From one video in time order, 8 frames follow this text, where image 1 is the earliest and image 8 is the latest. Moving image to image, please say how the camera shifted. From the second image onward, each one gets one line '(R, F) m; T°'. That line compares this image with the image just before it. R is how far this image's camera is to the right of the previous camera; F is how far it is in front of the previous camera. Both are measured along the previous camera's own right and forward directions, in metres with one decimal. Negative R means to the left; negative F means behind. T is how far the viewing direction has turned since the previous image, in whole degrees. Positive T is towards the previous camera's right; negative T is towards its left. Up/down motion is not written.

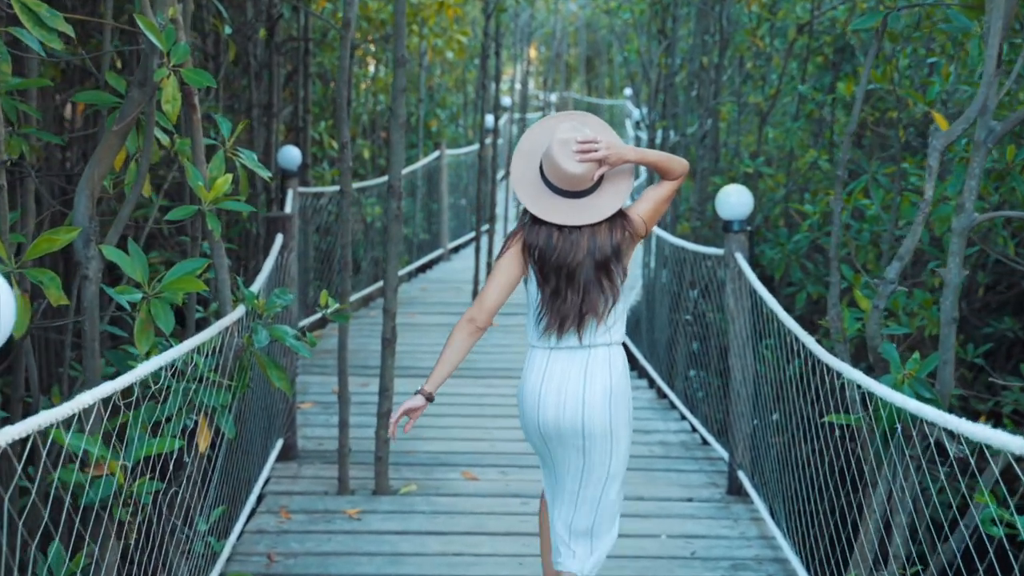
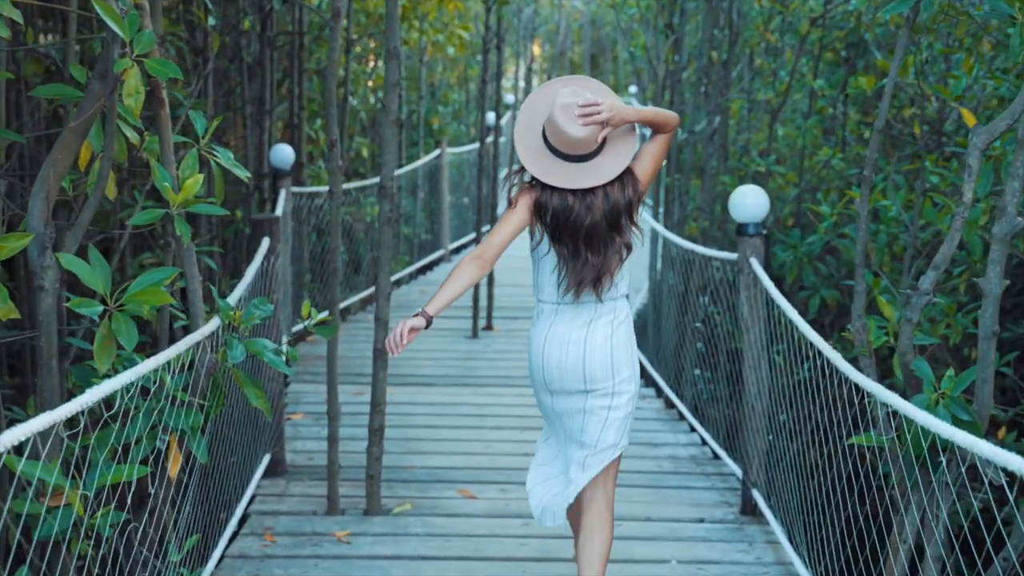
(0.0, +0.2) m; 0°
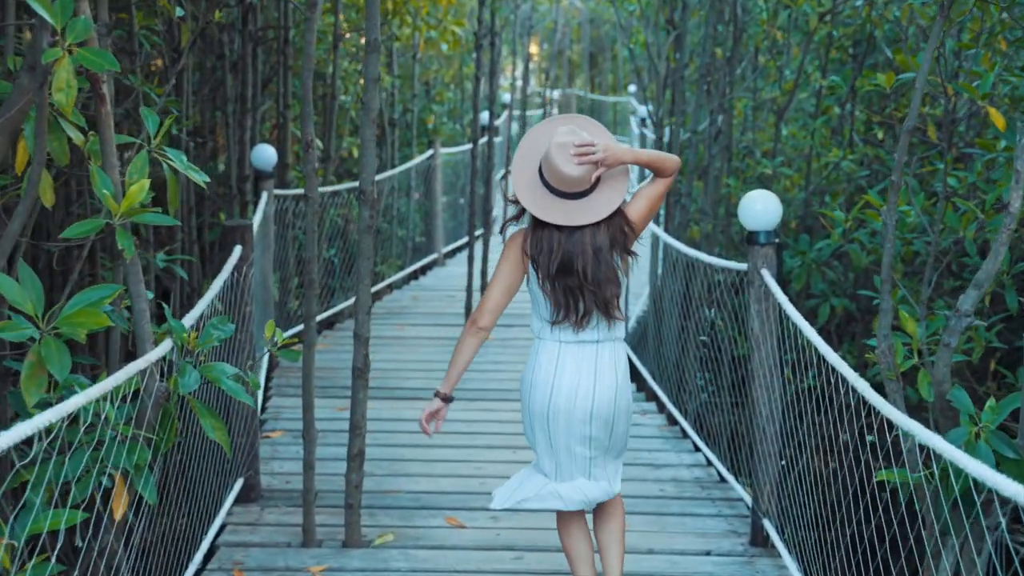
(0.0, +0.3) m; 0°
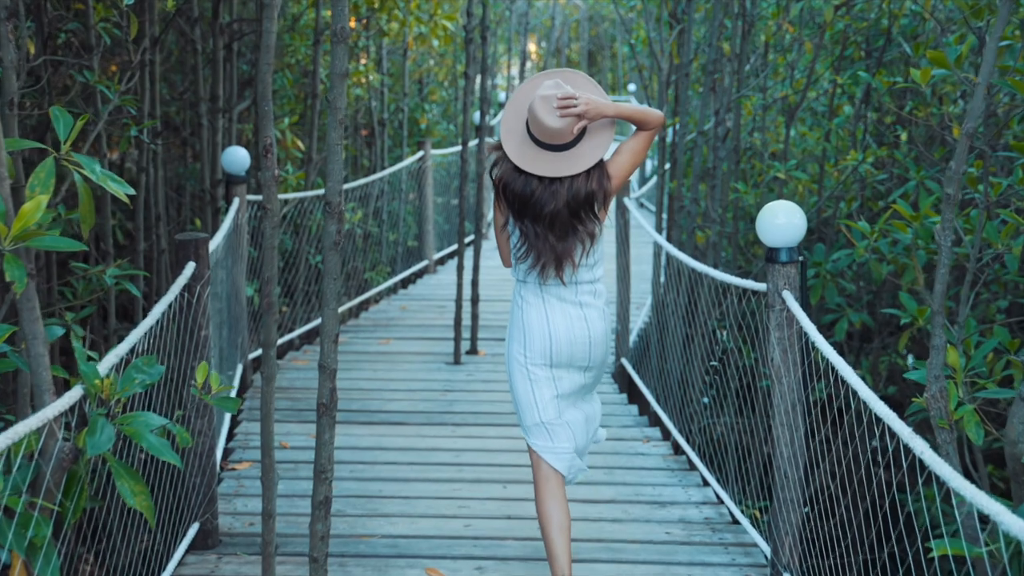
(0.0, +0.4) m; 0°
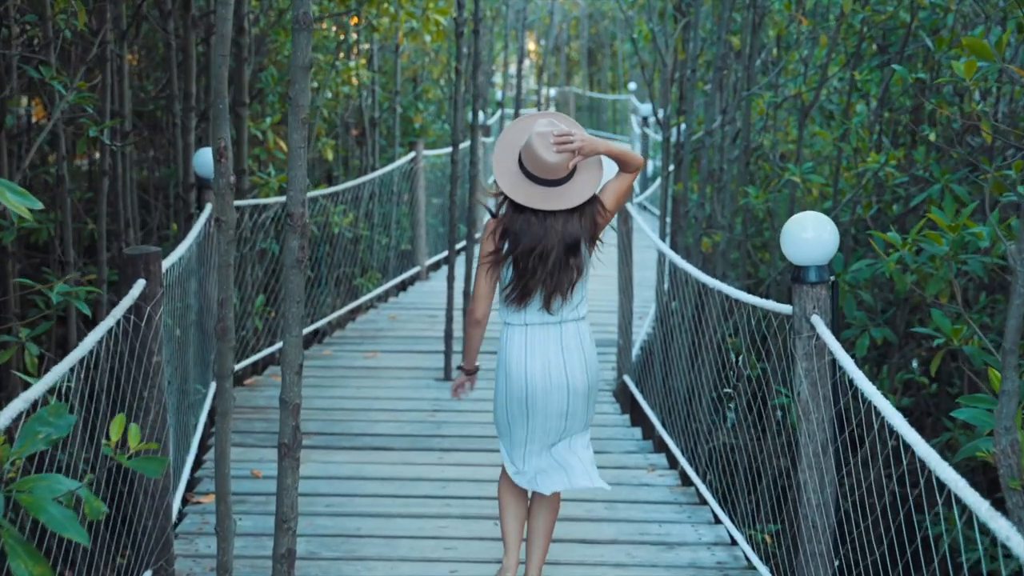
(0.0, +0.3) m; 0°
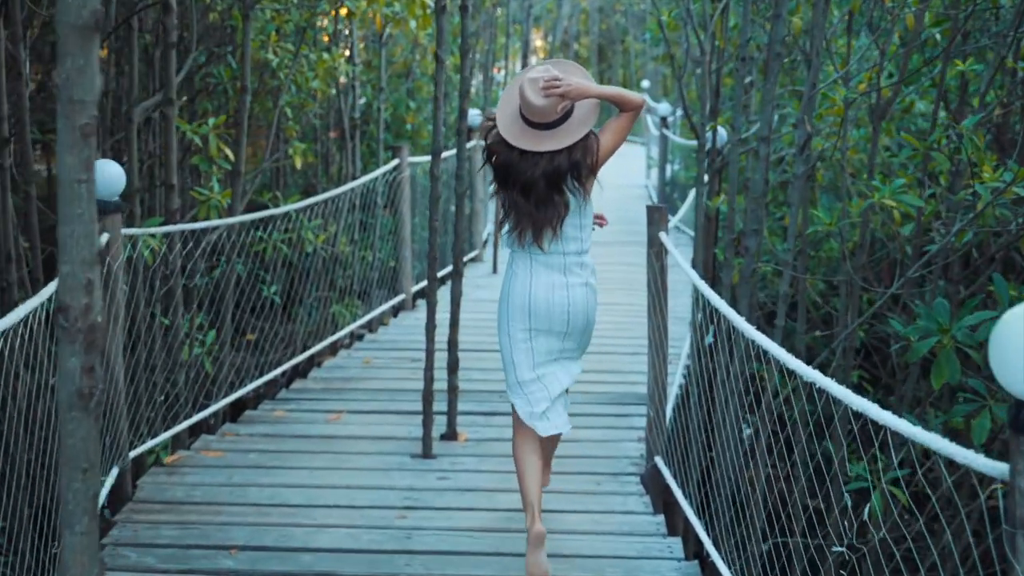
(0.0, +1.1) m; 0°
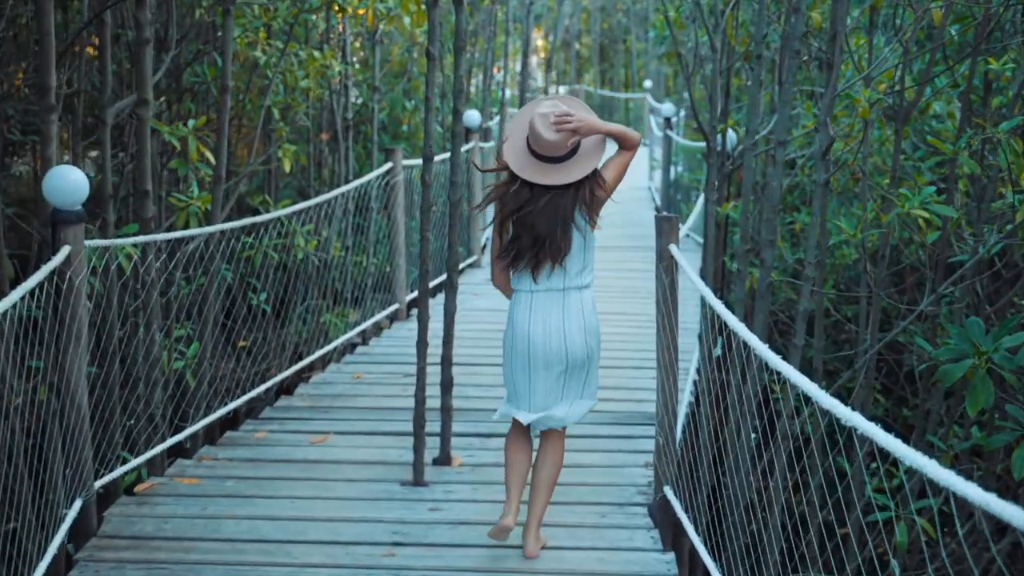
(0.0, +0.3) m; 0°
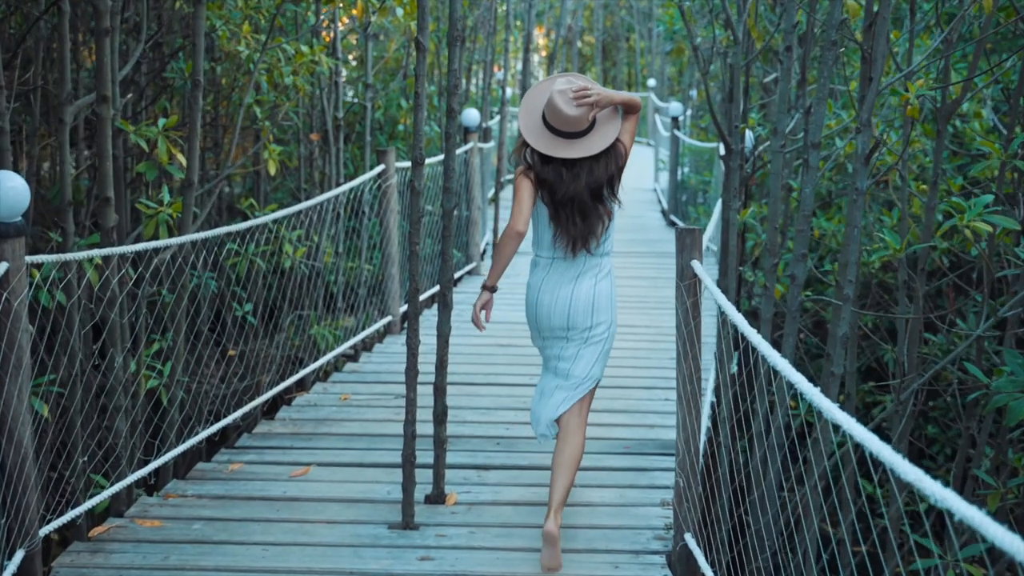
(0.0, +0.4) m; 0°
